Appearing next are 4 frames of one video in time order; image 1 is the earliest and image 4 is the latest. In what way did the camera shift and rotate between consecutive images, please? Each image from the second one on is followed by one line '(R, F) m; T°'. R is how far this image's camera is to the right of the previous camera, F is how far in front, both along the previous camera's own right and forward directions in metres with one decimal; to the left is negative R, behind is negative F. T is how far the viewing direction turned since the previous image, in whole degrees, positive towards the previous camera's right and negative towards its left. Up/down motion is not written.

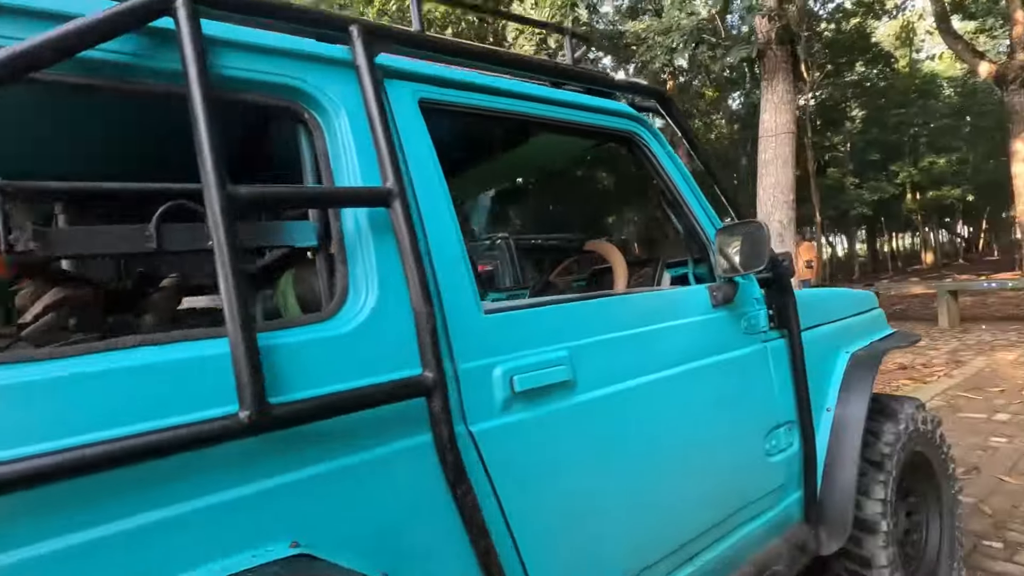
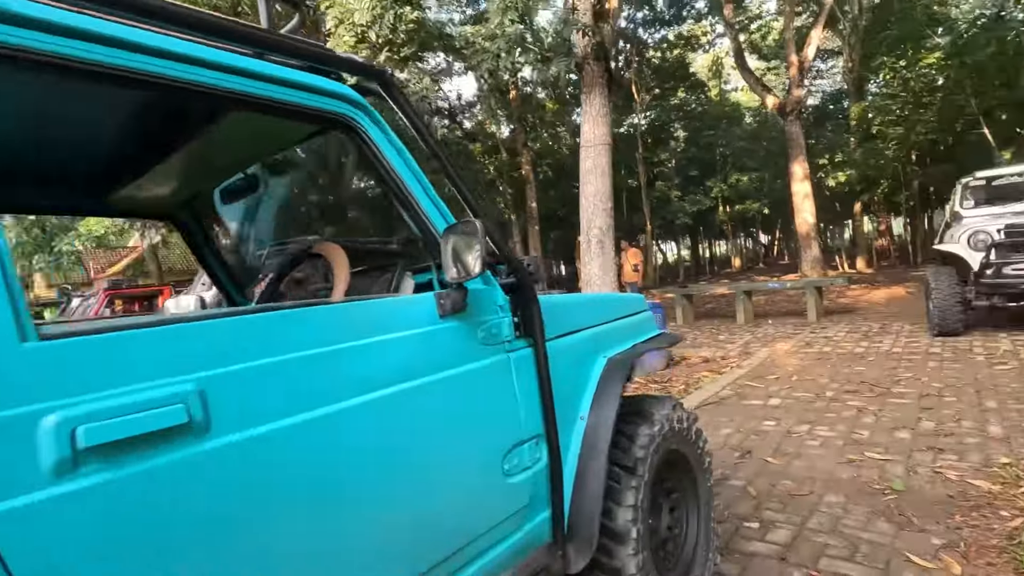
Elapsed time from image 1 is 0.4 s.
(+0.5, +0.2) m; +15°
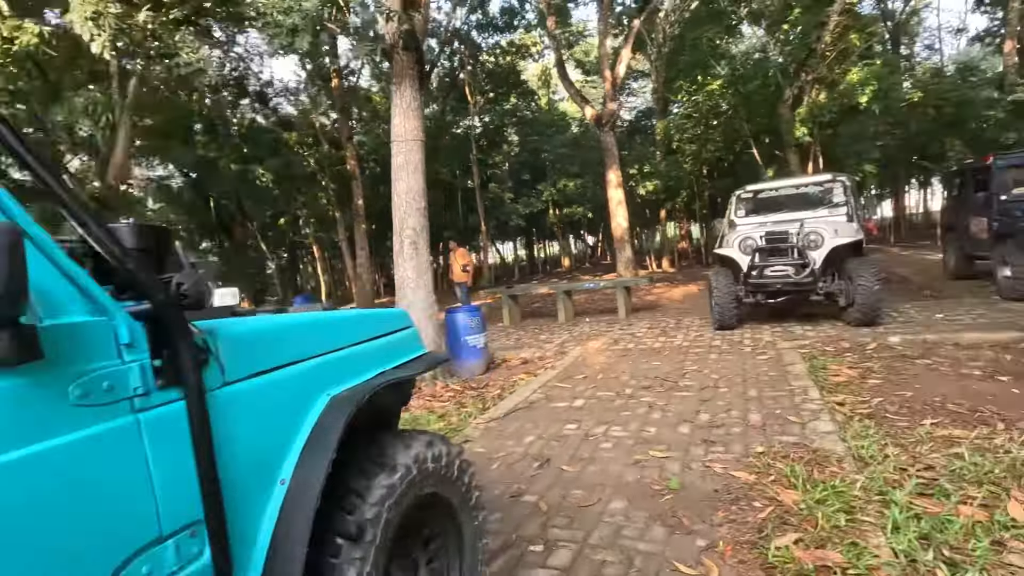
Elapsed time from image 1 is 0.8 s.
(+0.5, +0.3) m; +17°
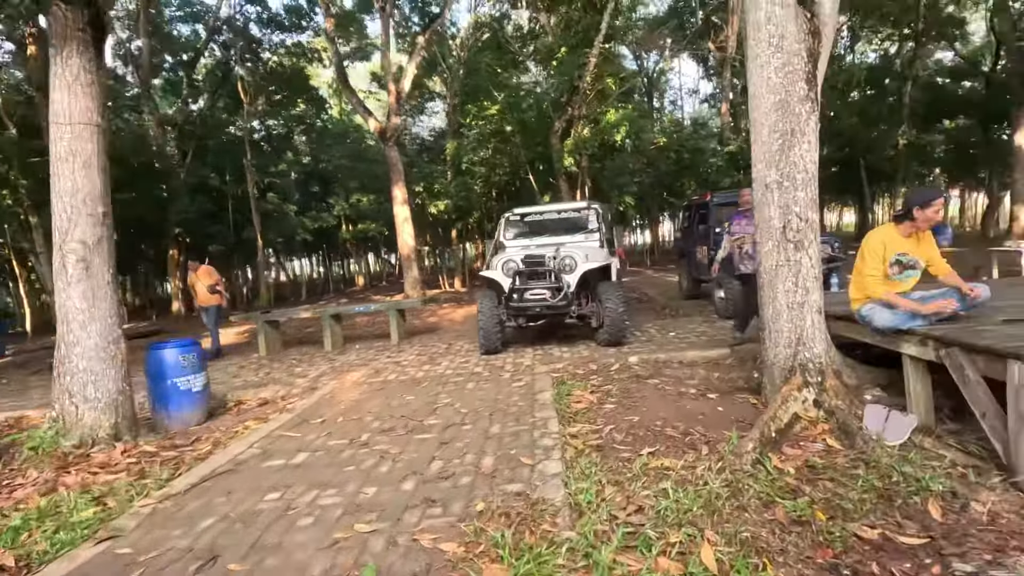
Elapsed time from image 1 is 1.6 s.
(+0.8, +0.6) m; +20°
